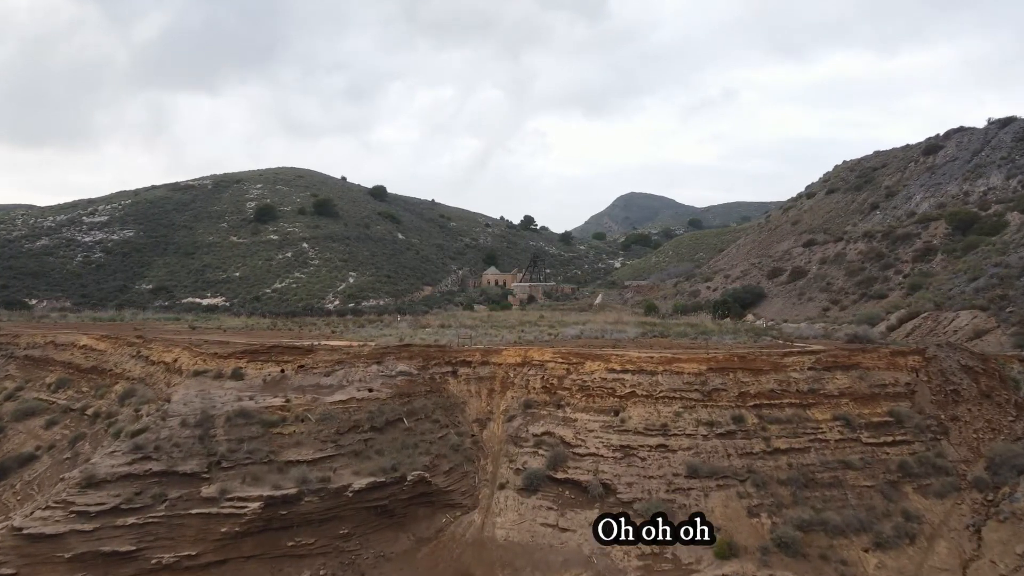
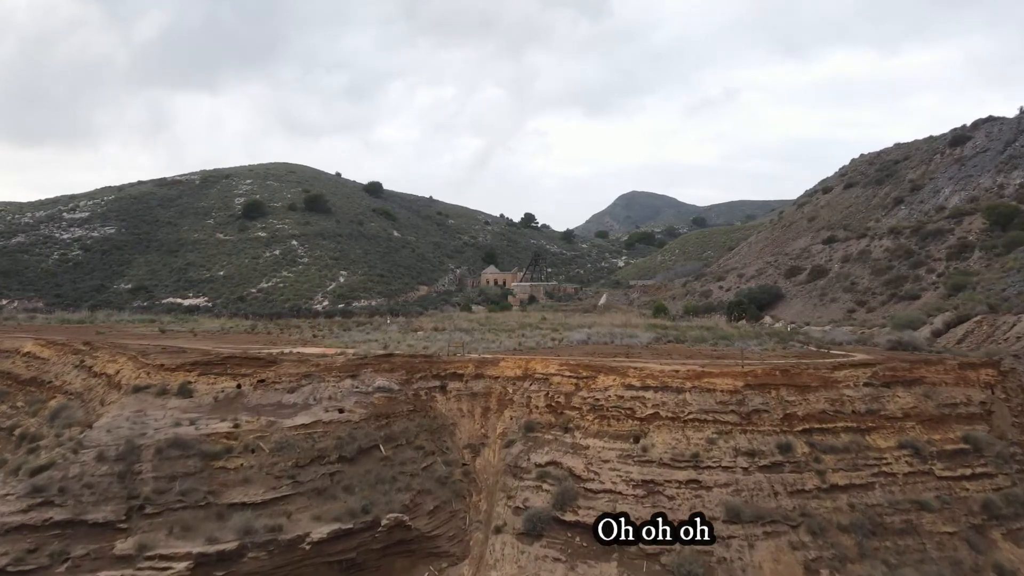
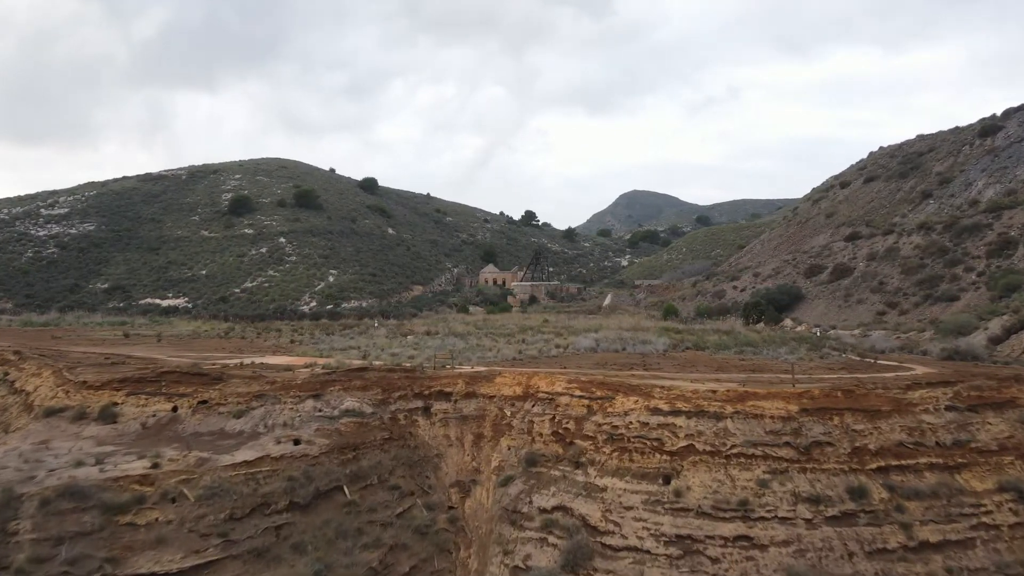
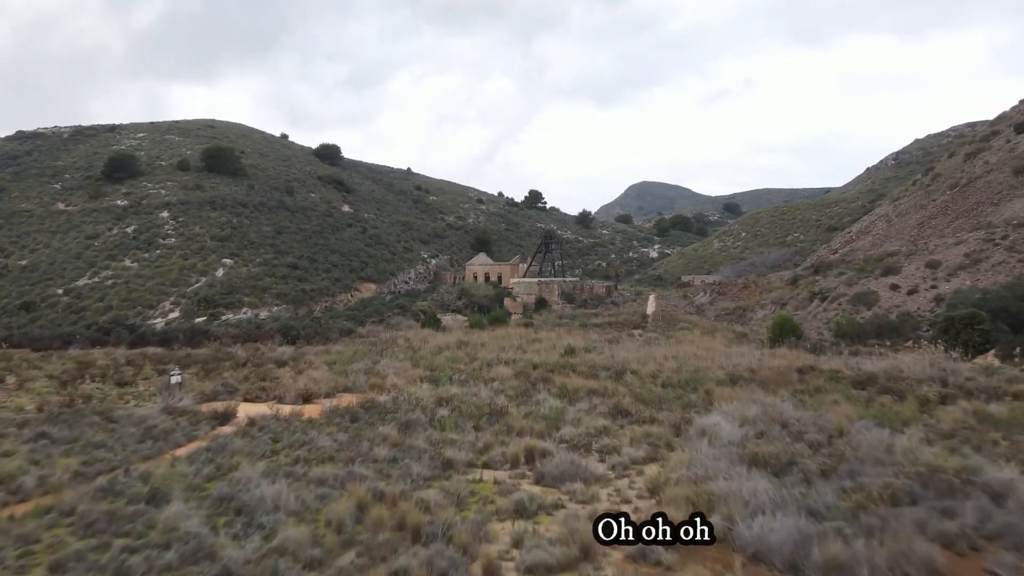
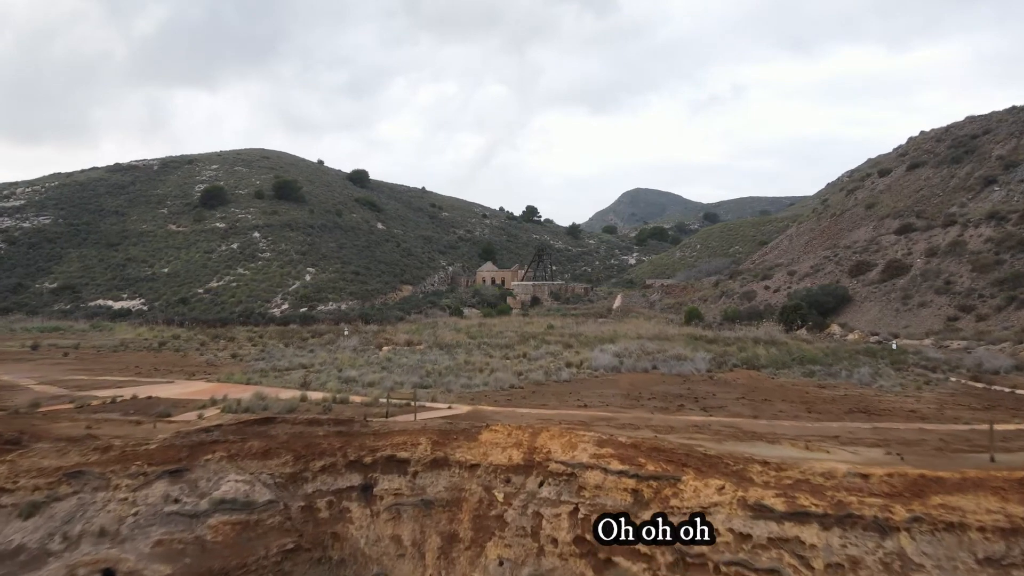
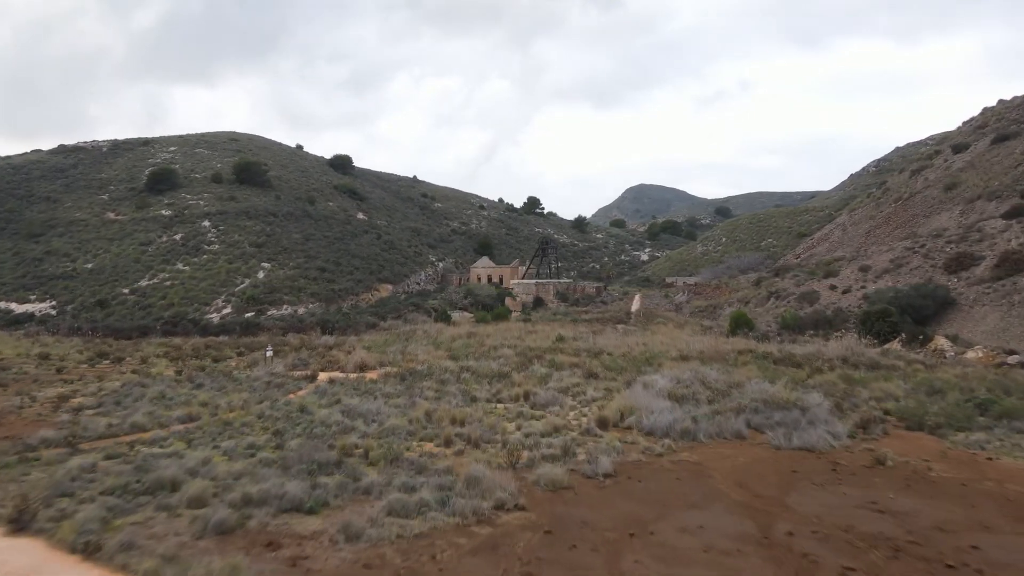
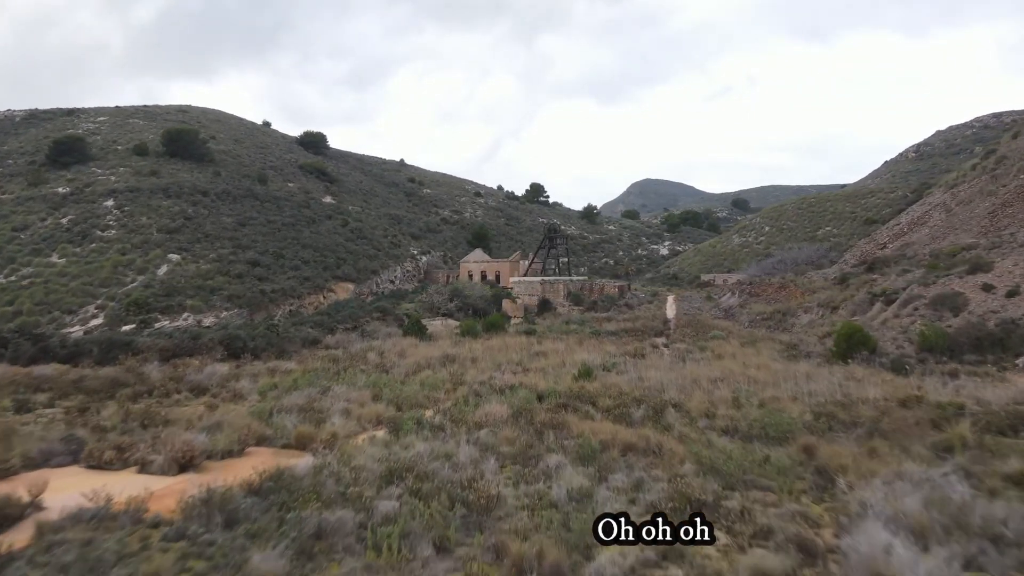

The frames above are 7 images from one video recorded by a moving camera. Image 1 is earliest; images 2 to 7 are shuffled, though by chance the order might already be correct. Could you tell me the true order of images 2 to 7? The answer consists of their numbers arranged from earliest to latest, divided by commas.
2, 3, 5, 6, 4, 7
